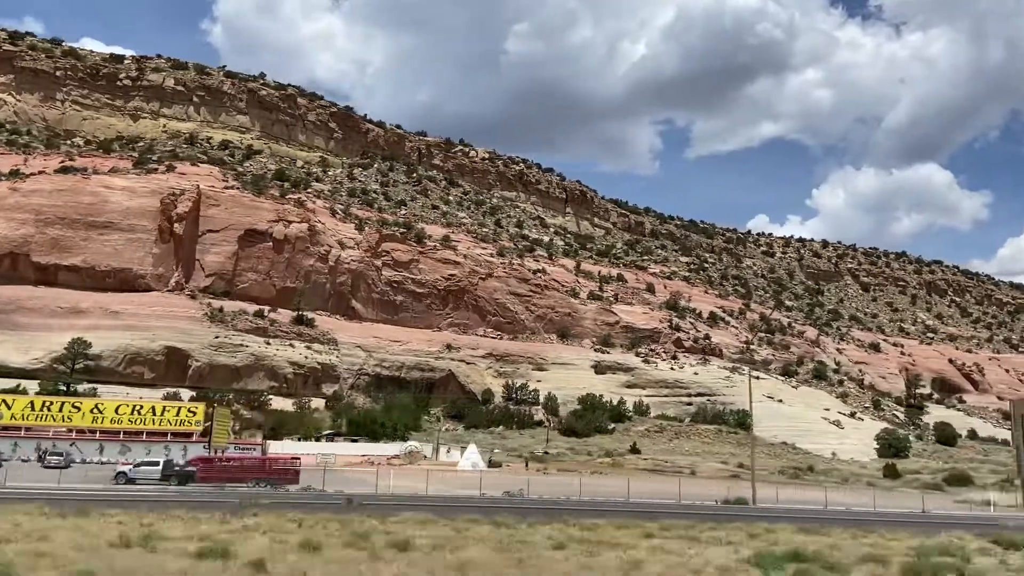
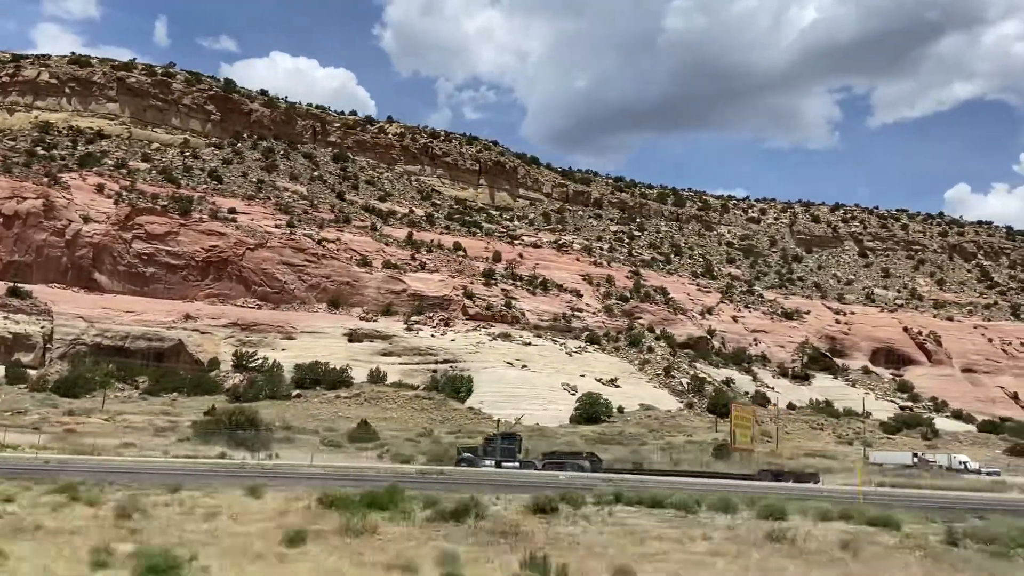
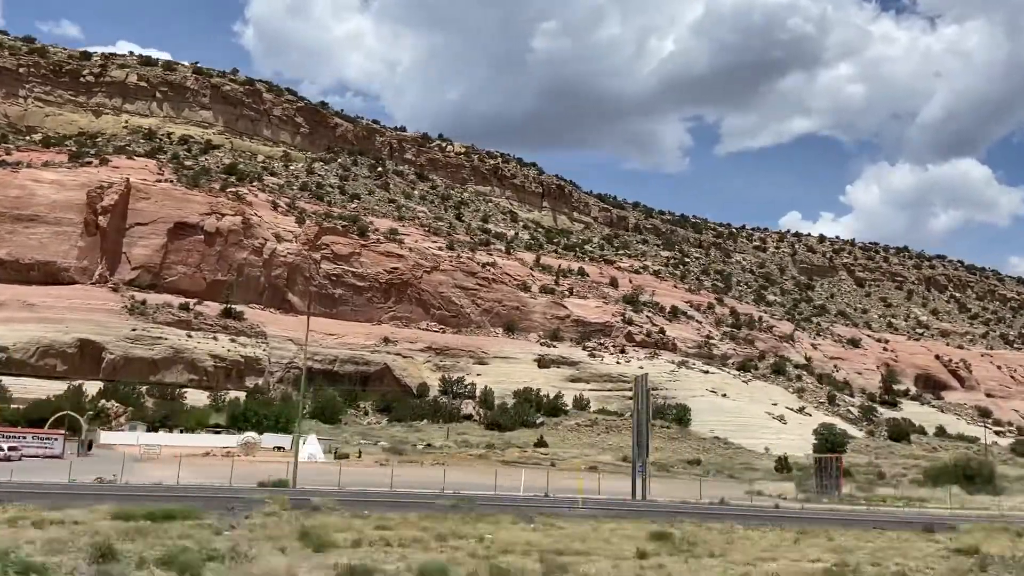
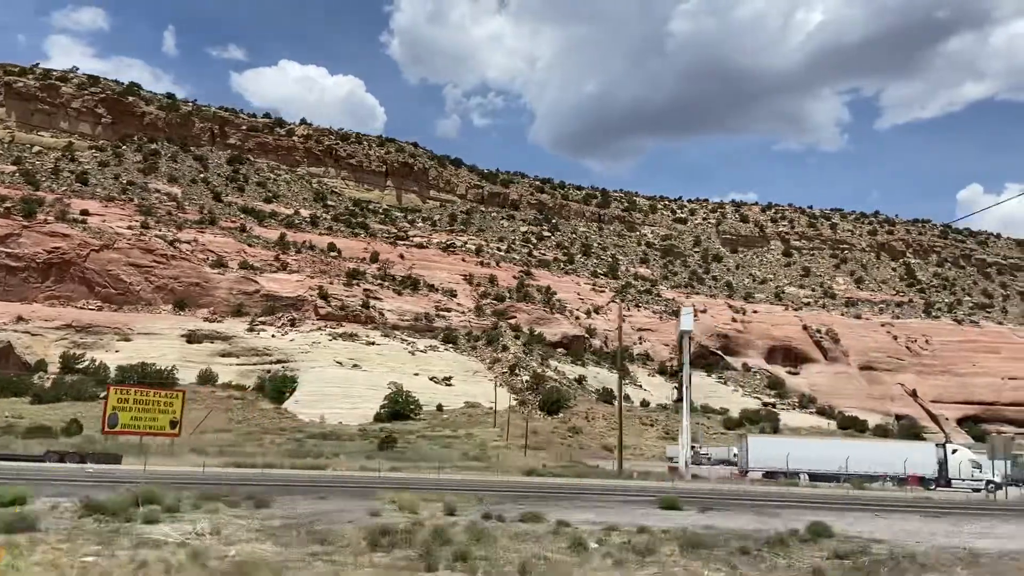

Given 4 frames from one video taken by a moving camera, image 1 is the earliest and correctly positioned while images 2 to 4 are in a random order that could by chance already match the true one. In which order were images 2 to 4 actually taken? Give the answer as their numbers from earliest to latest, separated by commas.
3, 2, 4
